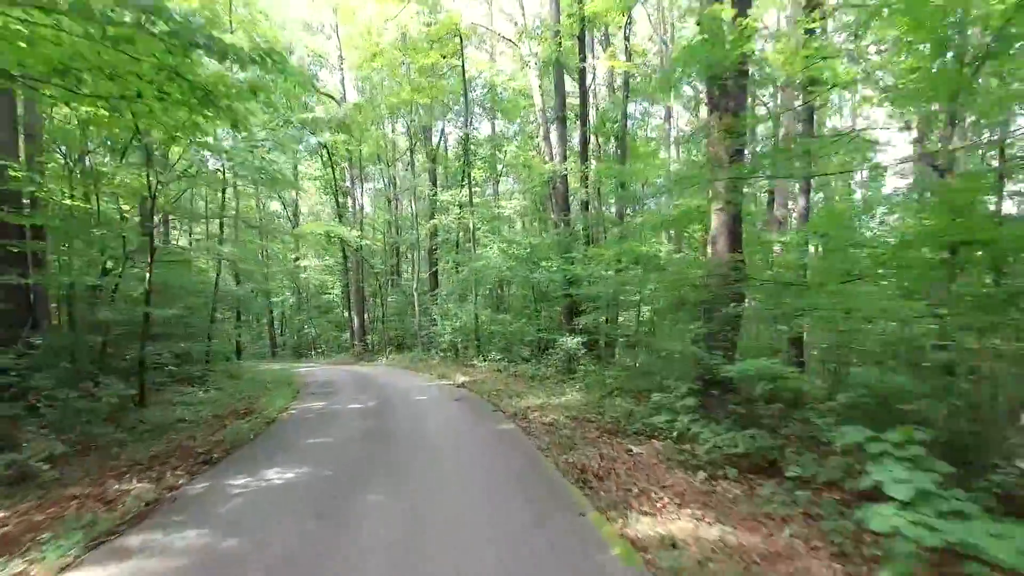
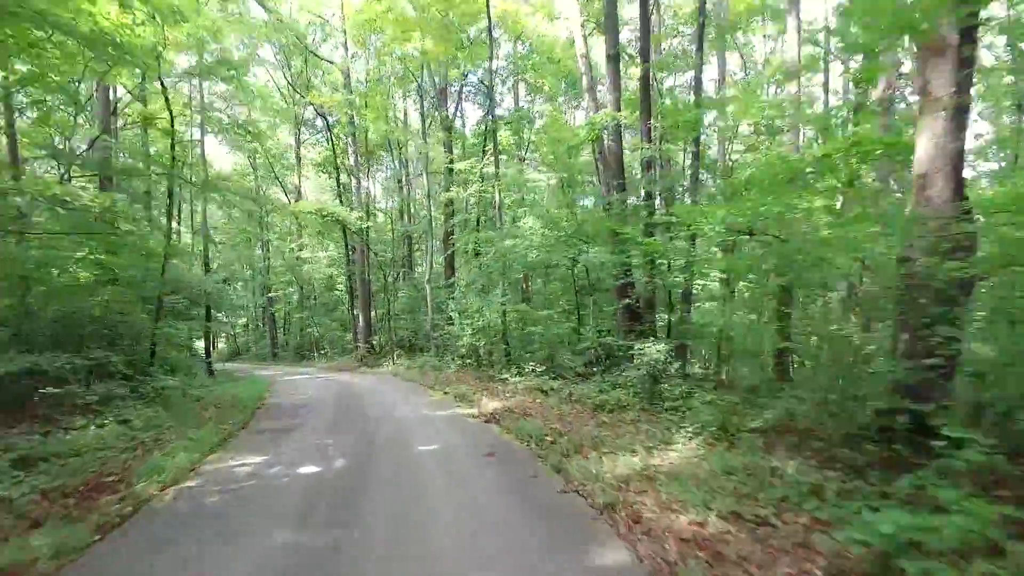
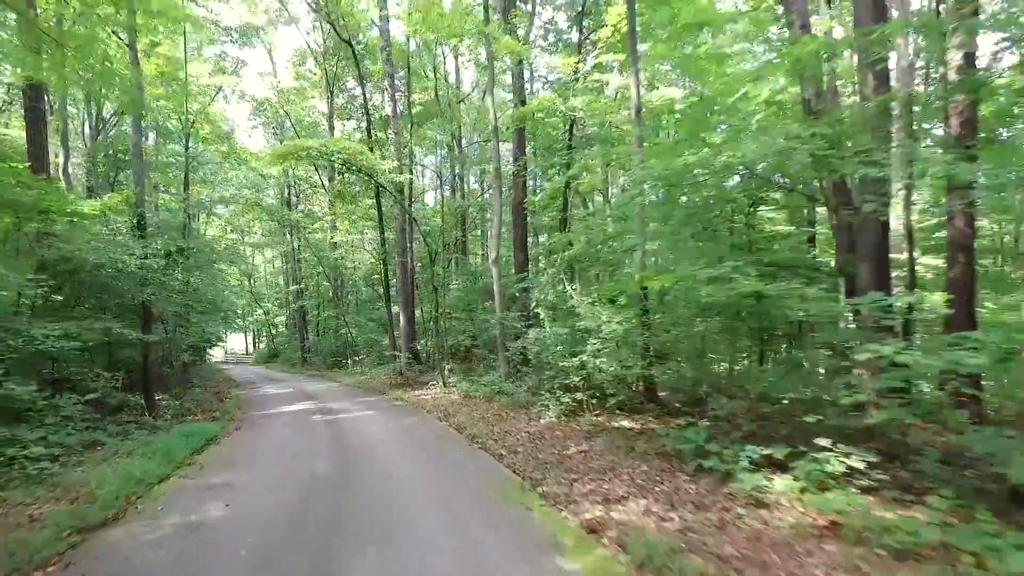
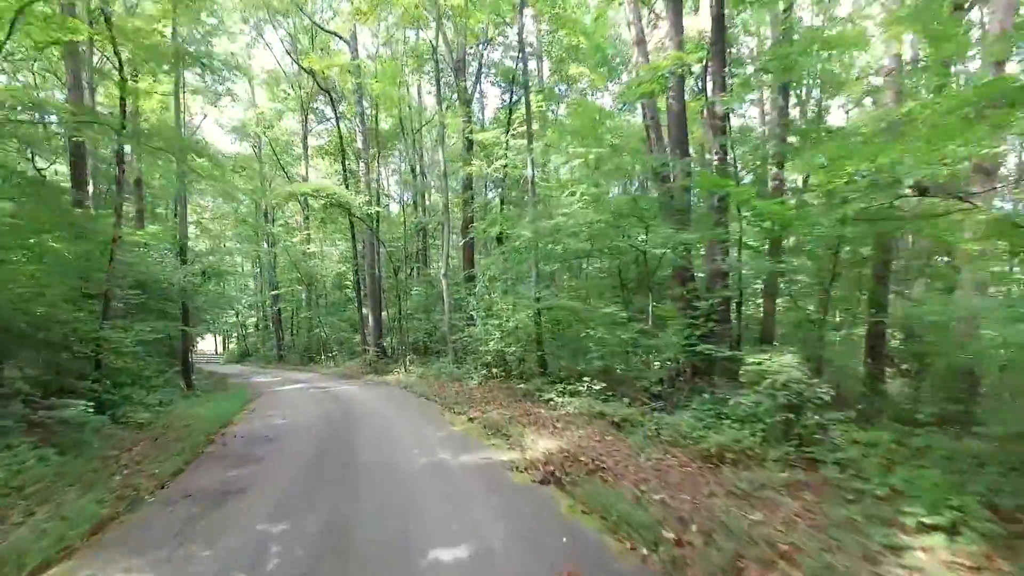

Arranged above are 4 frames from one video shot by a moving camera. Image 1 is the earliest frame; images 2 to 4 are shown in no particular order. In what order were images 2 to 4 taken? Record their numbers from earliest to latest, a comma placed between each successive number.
2, 4, 3
